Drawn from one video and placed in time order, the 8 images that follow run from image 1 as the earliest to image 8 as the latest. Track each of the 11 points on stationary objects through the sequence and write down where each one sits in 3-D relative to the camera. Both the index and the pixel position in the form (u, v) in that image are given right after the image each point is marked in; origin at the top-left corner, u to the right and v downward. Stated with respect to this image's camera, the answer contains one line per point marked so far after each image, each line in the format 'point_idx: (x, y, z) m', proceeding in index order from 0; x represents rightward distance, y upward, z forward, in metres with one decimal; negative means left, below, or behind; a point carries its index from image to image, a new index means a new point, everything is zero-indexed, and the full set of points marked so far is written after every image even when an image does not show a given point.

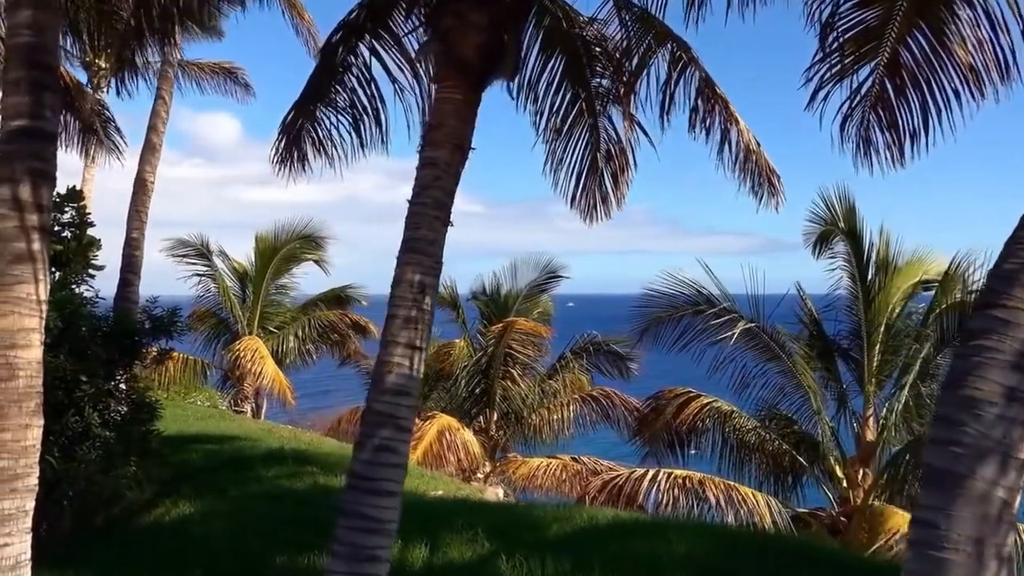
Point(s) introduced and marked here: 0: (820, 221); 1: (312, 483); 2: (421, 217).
0: (+3.9, +0.8, +11.9) m
1: (-1.8, -1.9, +8.9) m
2: (-0.4, +0.3, +4.5) m
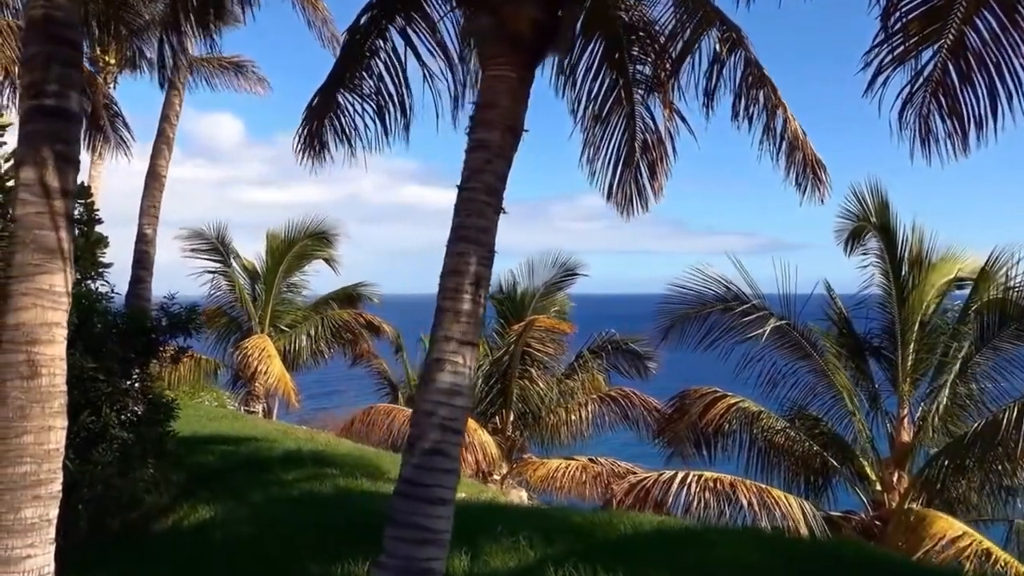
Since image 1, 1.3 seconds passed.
0: (+4.1, +0.9, +11.6) m
1: (-1.6, -1.8, +8.6) m
2: (-0.2, +0.4, +4.2) m
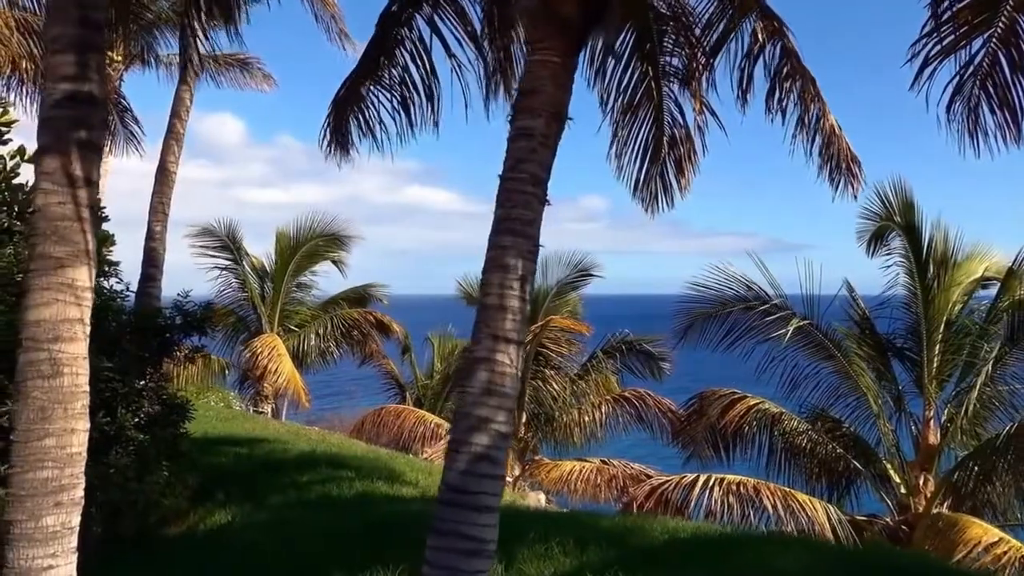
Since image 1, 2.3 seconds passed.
0: (+4.3, +0.9, +11.4) m
1: (-1.4, -1.8, +8.4) m
2: (0.0, +0.4, +3.9) m
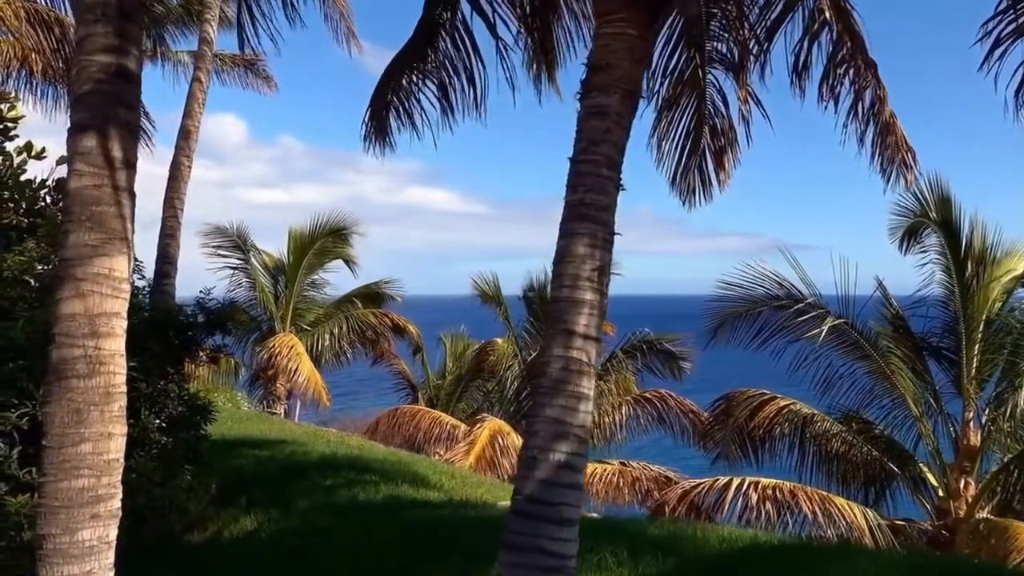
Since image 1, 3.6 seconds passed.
0: (+4.6, +0.9, +11.0) m
1: (-1.1, -1.8, +8.1) m
2: (+0.3, +0.4, +3.6) m
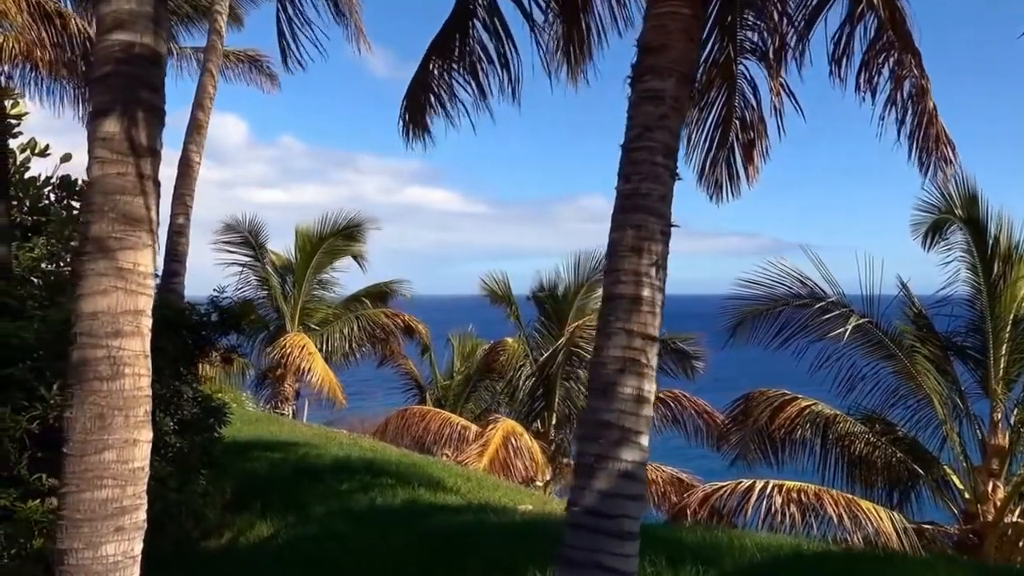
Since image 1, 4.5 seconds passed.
0: (+4.8, +0.9, +10.8) m
1: (-0.9, -1.8, +7.8) m
2: (+0.5, +0.4, +3.4) m
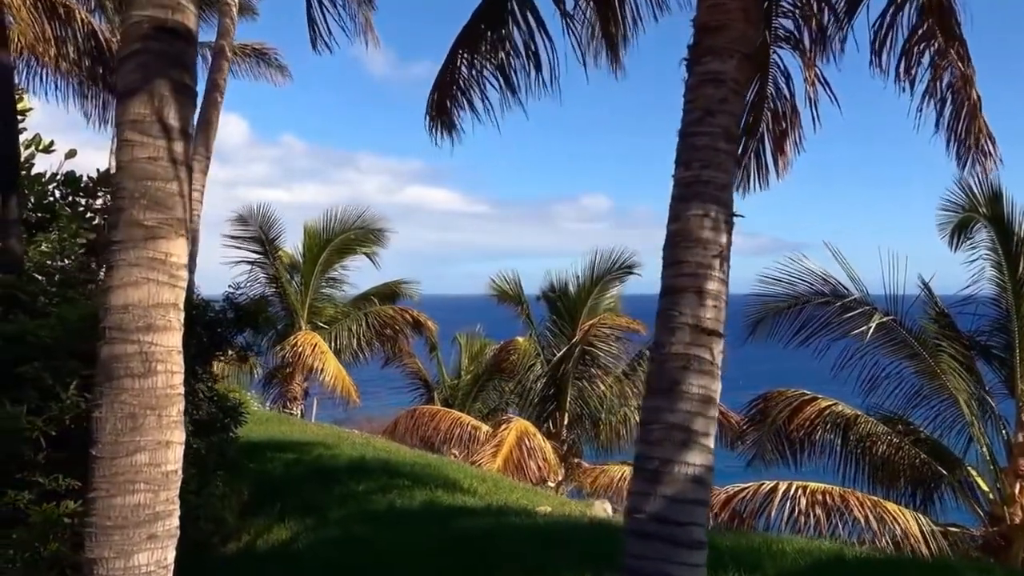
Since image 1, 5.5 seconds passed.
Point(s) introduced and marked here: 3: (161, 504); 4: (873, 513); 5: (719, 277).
0: (+5.0, +0.9, +10.6) m
1: (-0.7, -1.7, +7.7) m
2: (+0.7, +0.5, +3.2) m
3: (-1.1, -0.7, +3.0) m
4: (+3.5, -2.2, +9.1) m
5: (+0.7, 0.0, +3.1) m
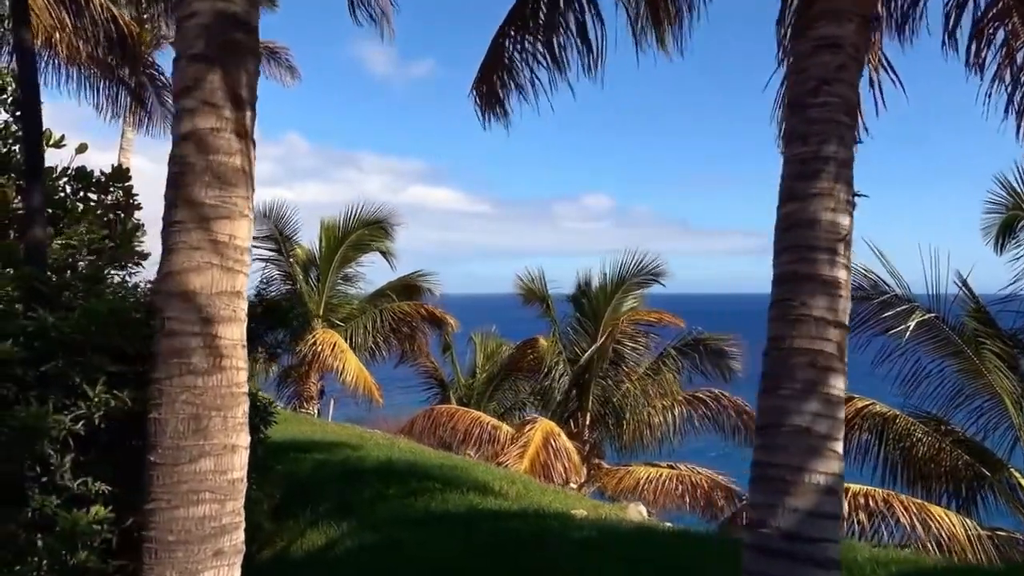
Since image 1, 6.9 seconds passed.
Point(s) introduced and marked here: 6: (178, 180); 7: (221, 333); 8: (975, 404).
0: (+5.3, +1.0, +10.3) m
1: (-0.4, -1.7, +7.3) m
2: (+1.0, +0.5, +2.9) m
3: (-0.8, -0.6, +2.7) m
4: (+3.8, -2.1, +8.8) m
5: (+1.0, +0.1, +2.8) m
6: (-1.0, +0.3, +2.7) m
7: (-0.8, -0.1, +2.7) m
8: (+4.9, -1.2, +10.0) m
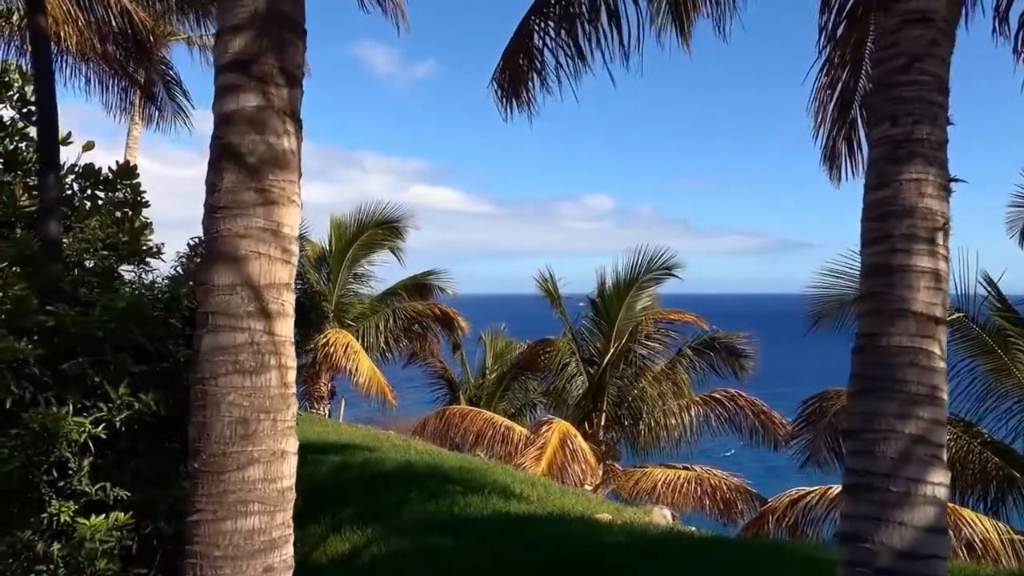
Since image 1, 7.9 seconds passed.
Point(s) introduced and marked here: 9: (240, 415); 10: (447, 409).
0: (+5.5, +1.0, +10.1) m
1: (-0.2, -1.7, +7.1) m
2: (+1.2, +0.5, +2.7) m
3: (-0.6, -0.6, +2.5) m
4: (+4.0, -2.1, +8.6) m
5: (+1.2, +0.1, +2.5) m
6: (-0.8, +0.3, +2.5) m
7: (-0.6, -0.1, +2.4) m
8: (+5.1, -1.2, +9.8) m
9: (-0.7, -0.3, +2.4) m
10: (-1.0, -1.9, +15.1) m
